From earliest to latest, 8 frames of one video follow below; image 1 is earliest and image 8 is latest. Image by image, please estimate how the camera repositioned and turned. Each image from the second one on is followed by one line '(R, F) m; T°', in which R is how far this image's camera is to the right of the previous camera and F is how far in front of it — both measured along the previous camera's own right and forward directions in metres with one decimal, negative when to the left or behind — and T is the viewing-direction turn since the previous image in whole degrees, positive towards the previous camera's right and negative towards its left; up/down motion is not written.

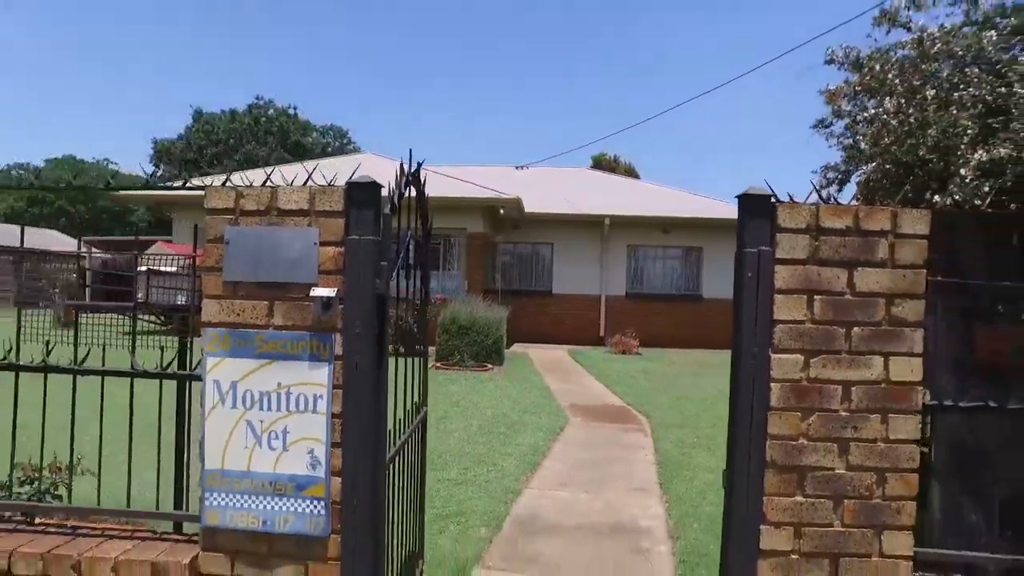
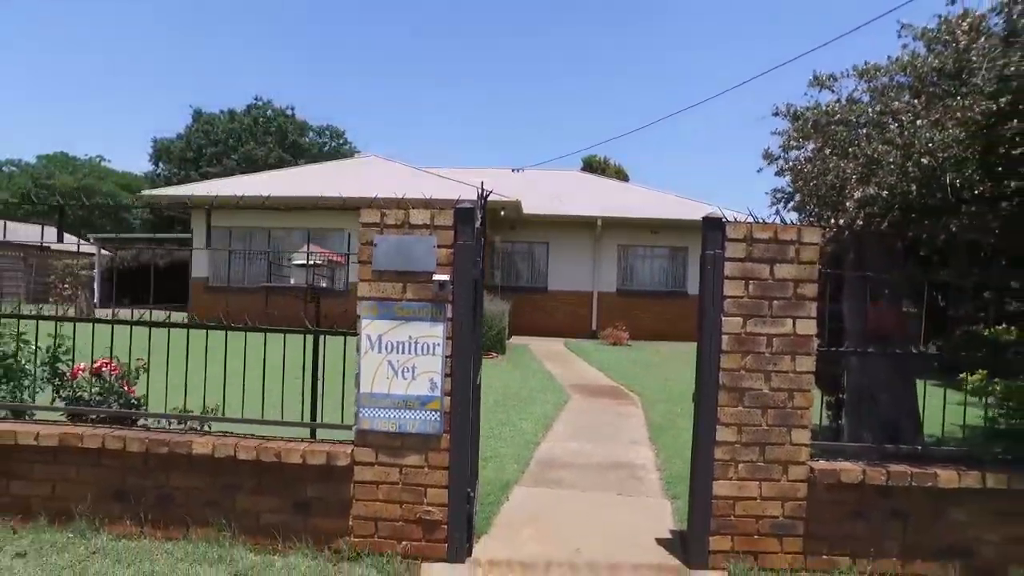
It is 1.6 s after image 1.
(-0.4, -1.5) m; +1°
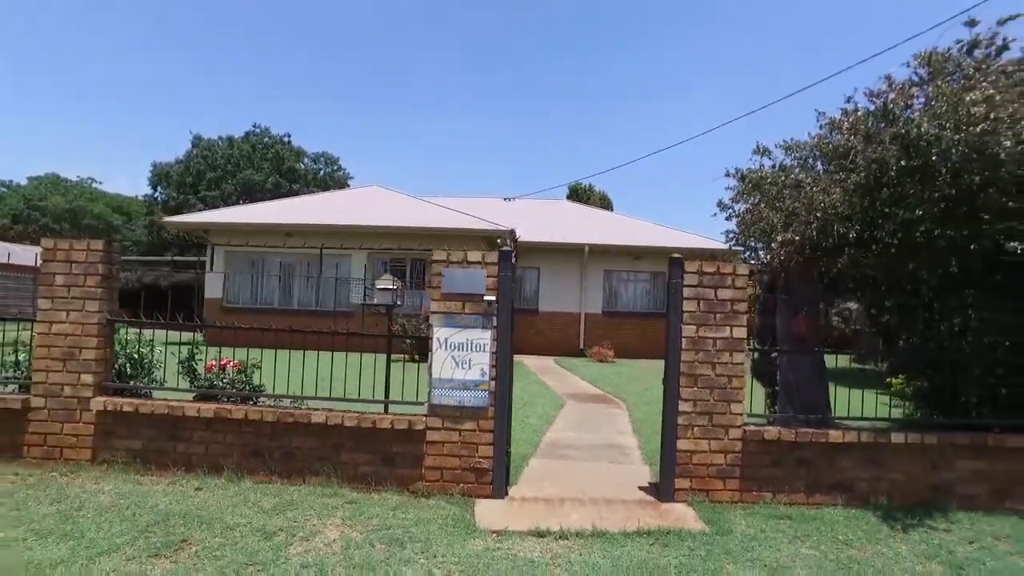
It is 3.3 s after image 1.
(-0.4, -1.8) m; +1°
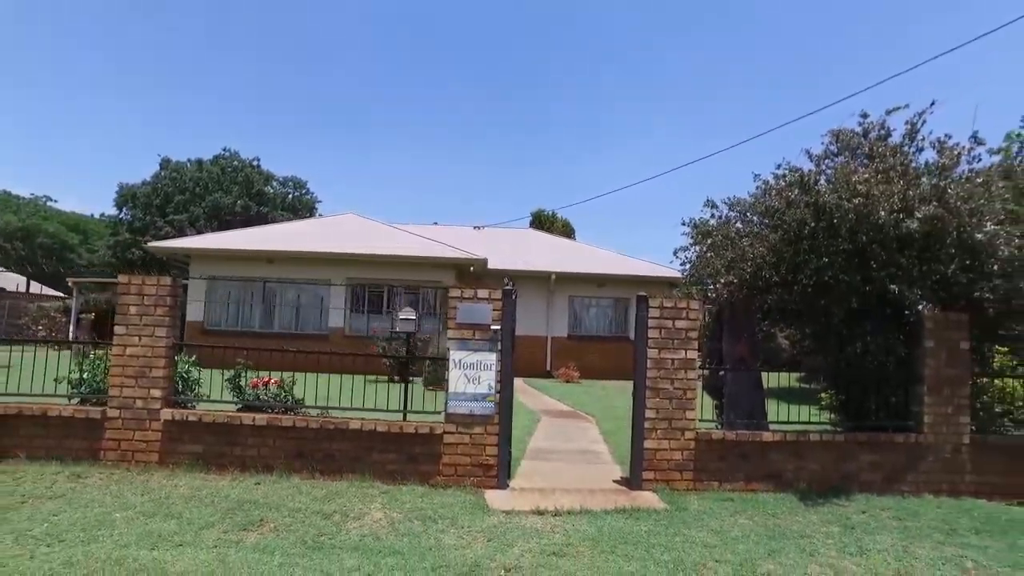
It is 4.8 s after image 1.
(-0.4, -1.4) m; +3°
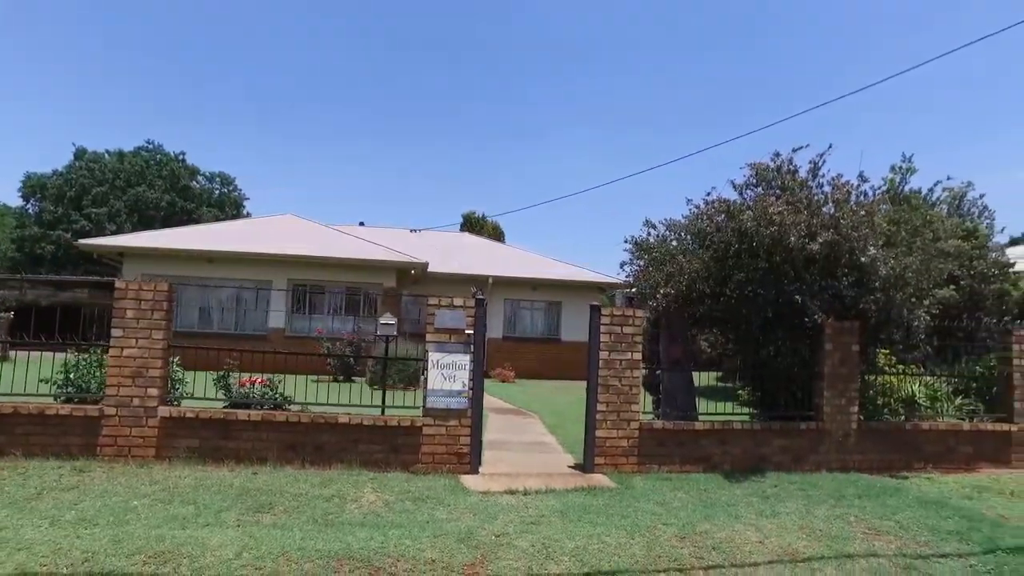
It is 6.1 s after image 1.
(-0.6, -1.0) m; +6°
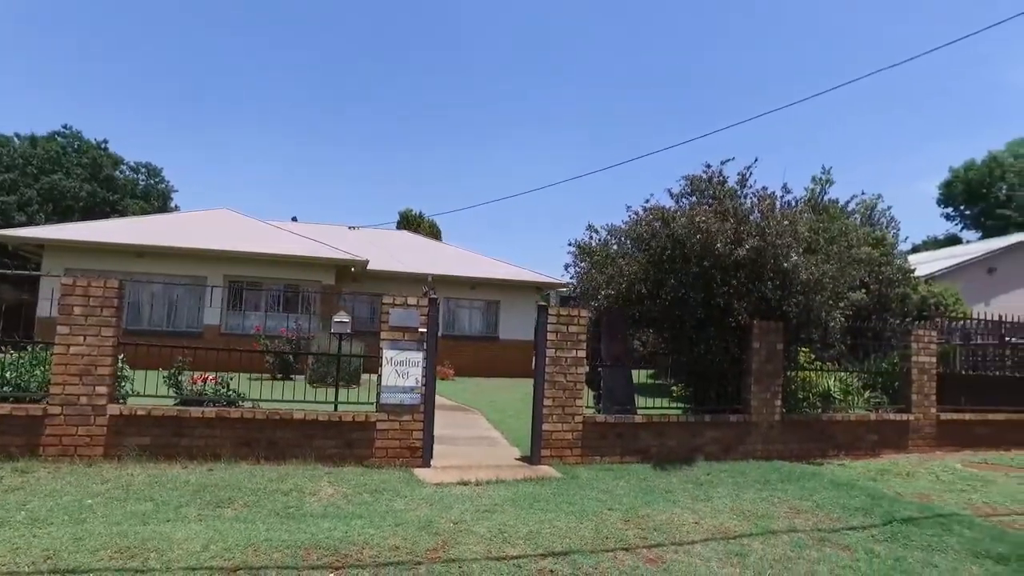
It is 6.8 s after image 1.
(-0.2, -0.4) m; +6°
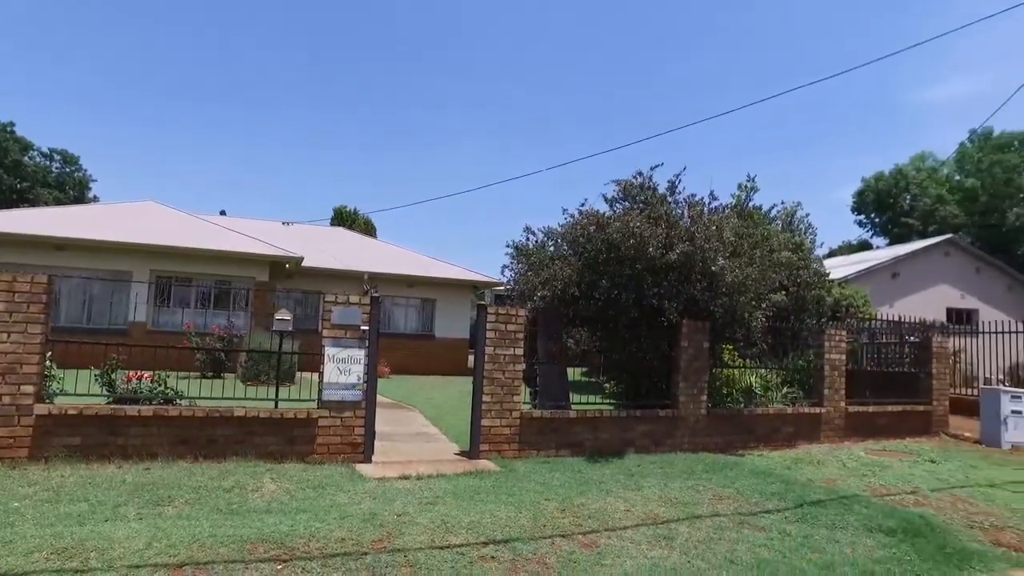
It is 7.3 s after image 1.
(-0.1, -0.3) m; +5°
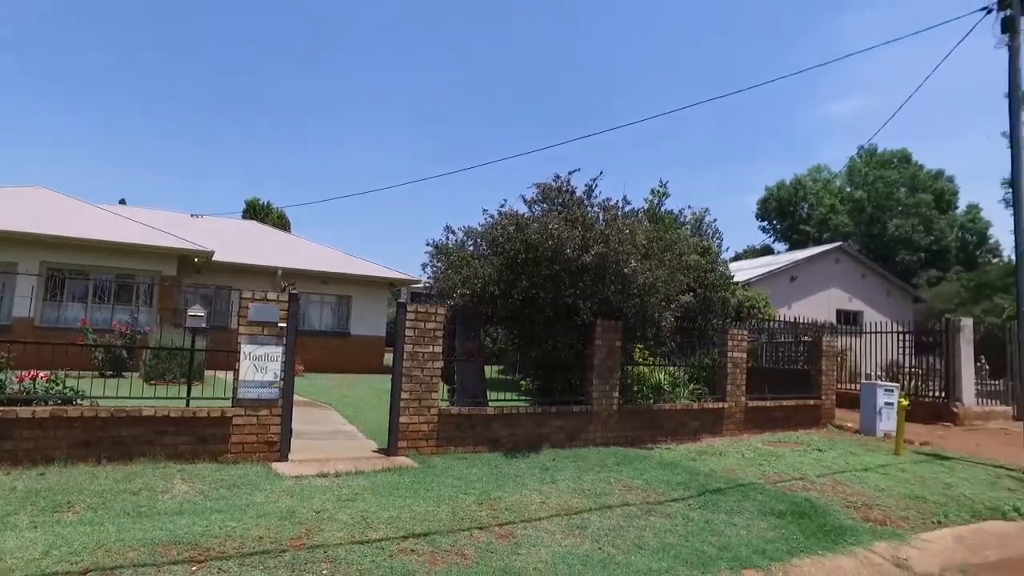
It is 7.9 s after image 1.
(0.0, -0.2) m; +7°
